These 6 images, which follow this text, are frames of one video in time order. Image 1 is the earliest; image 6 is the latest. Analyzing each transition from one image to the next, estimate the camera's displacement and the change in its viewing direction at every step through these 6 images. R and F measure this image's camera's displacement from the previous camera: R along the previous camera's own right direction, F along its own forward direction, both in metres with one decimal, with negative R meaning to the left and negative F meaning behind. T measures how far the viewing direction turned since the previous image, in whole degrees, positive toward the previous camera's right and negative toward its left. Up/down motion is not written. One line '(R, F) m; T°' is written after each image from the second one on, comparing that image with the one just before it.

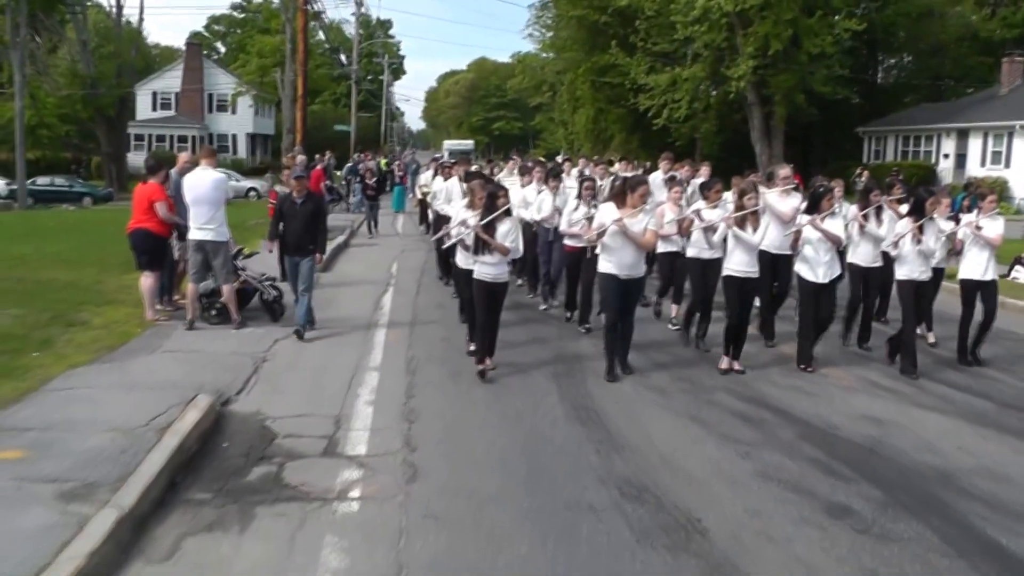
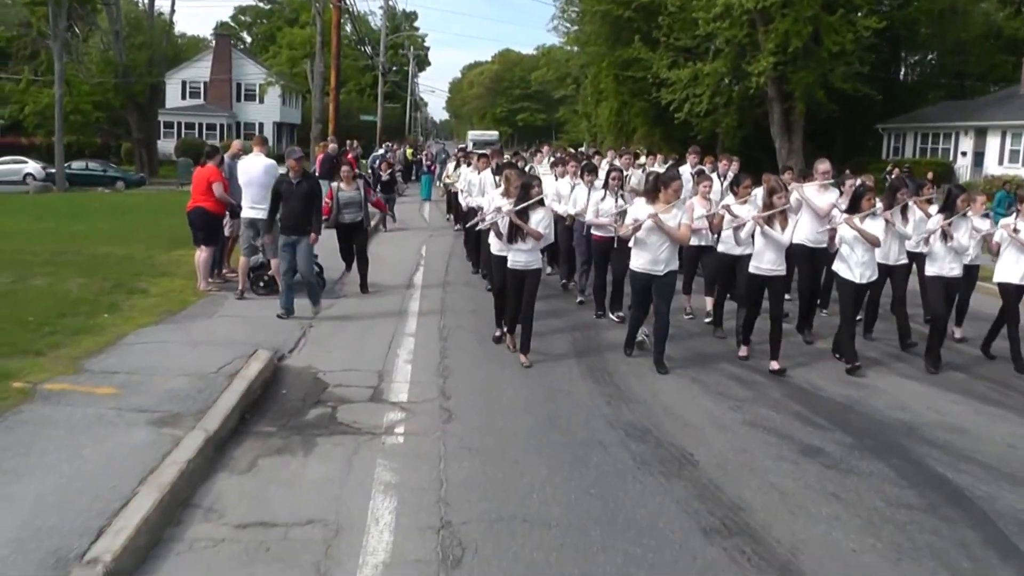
(0.0, -1.0) m; -1°
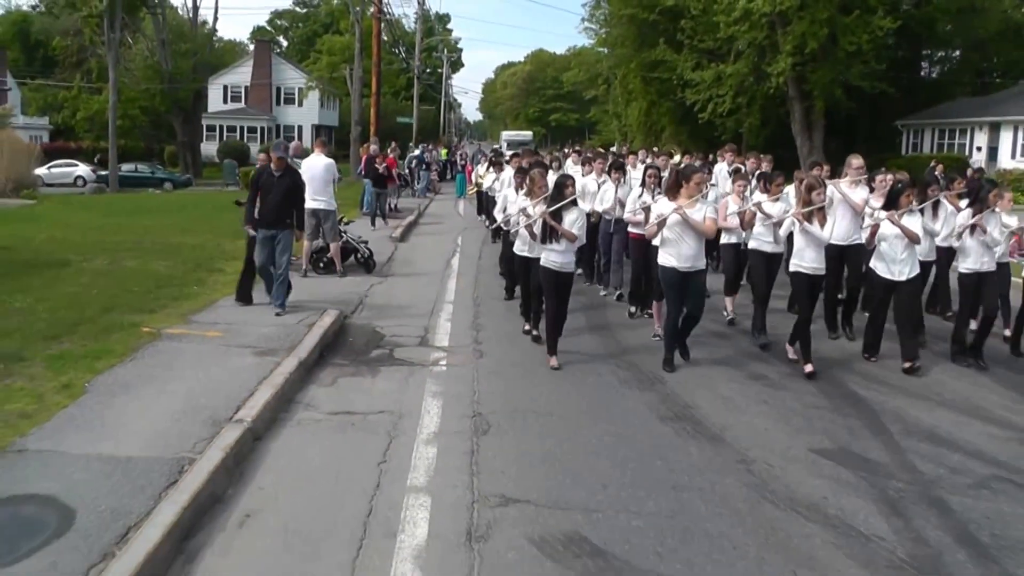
(+0.2, -2.2) m; -2°
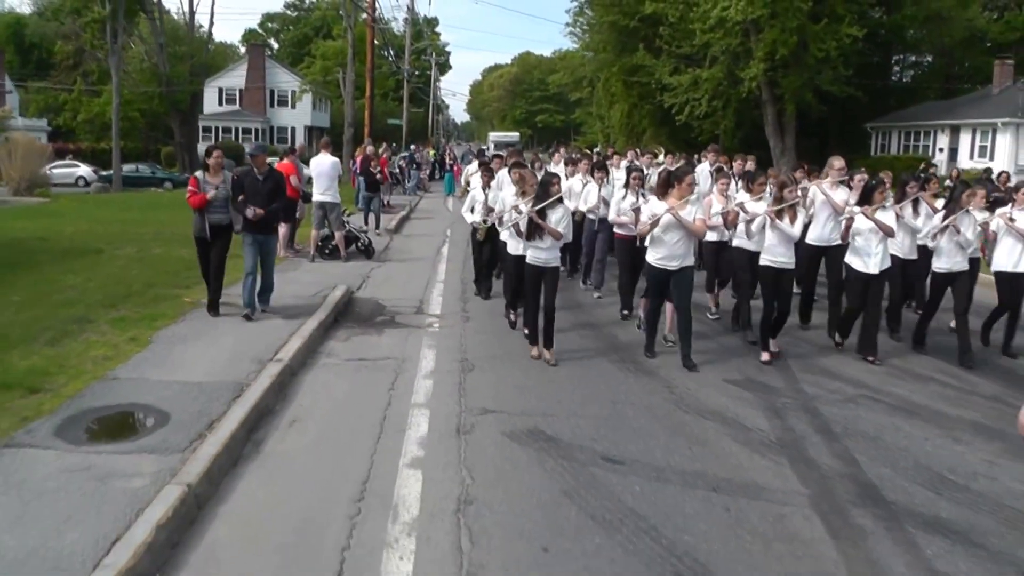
(+0.1, -2.0) m; +1°
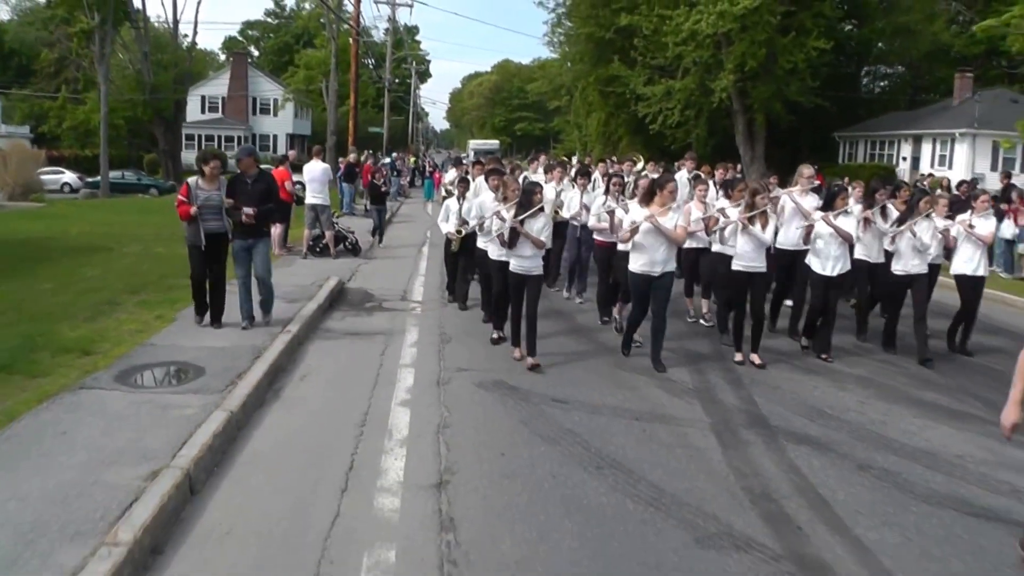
(+0.1, -1.7) m; +1°
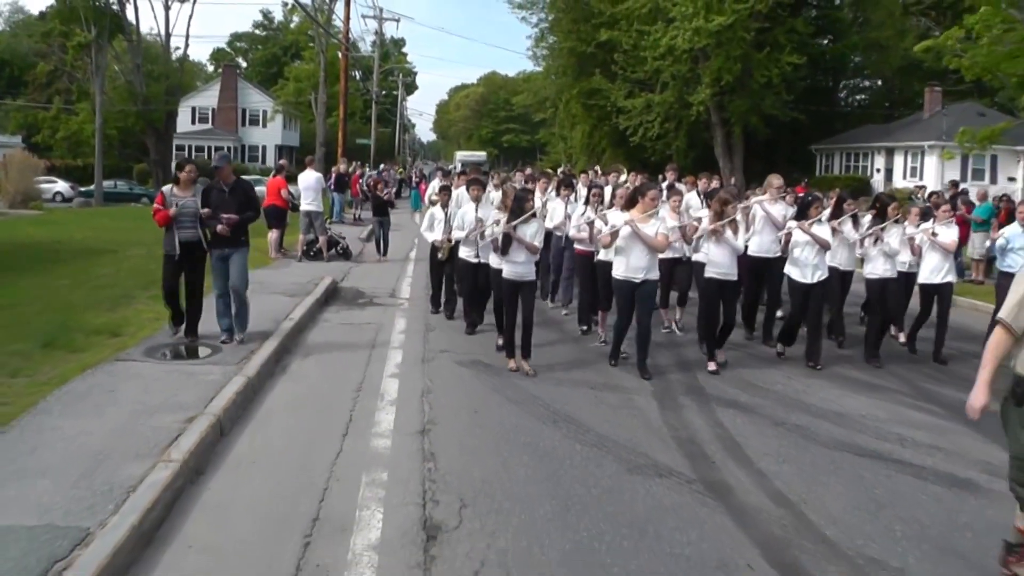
(+0.1, -1.4) m; +1°
